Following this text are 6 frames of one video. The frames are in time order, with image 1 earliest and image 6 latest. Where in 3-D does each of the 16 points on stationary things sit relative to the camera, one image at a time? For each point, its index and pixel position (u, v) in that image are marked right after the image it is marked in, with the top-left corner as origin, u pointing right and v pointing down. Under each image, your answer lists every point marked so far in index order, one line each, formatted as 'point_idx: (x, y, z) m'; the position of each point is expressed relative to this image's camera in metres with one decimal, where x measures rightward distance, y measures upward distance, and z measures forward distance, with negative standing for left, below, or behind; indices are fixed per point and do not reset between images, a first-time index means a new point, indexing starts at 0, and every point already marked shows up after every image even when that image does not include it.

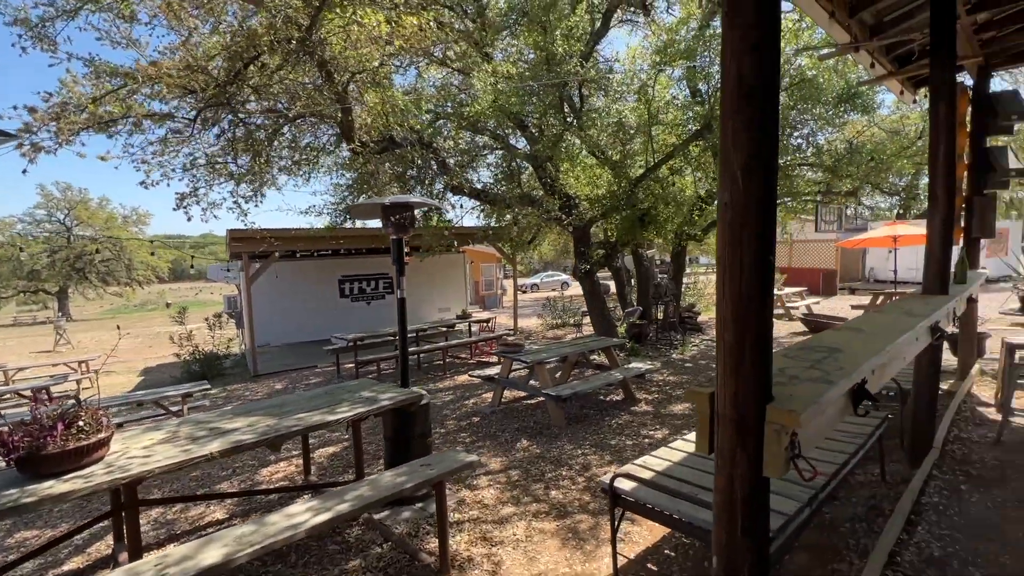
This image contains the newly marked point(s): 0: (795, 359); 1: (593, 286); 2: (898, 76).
0: (+1.0, -0.2, +1.6) m
1: (+1.5, 0.0, +8.4) m
2: (+3.5, +1.9, +4.3) m
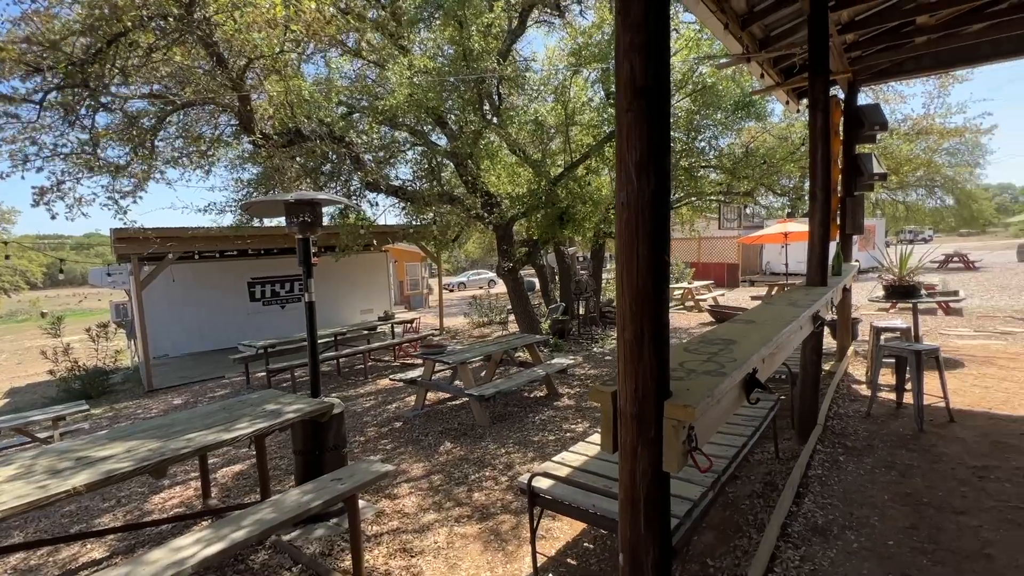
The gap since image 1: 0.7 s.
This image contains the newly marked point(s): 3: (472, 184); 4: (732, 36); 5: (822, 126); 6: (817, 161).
0: (+0.7, -0.2, +1.7) m
1: (+0.1, +0.1, +8.5) m
2: (+2.7, +2.0, +4.7) m
3: (-0.6, +1.6, +7.0) m
4: (+1.8, +2.0, +3.8) m
5: (+2.3, +1.2, +3.6) m
6: (+2.3, +1.0, +3.6) m
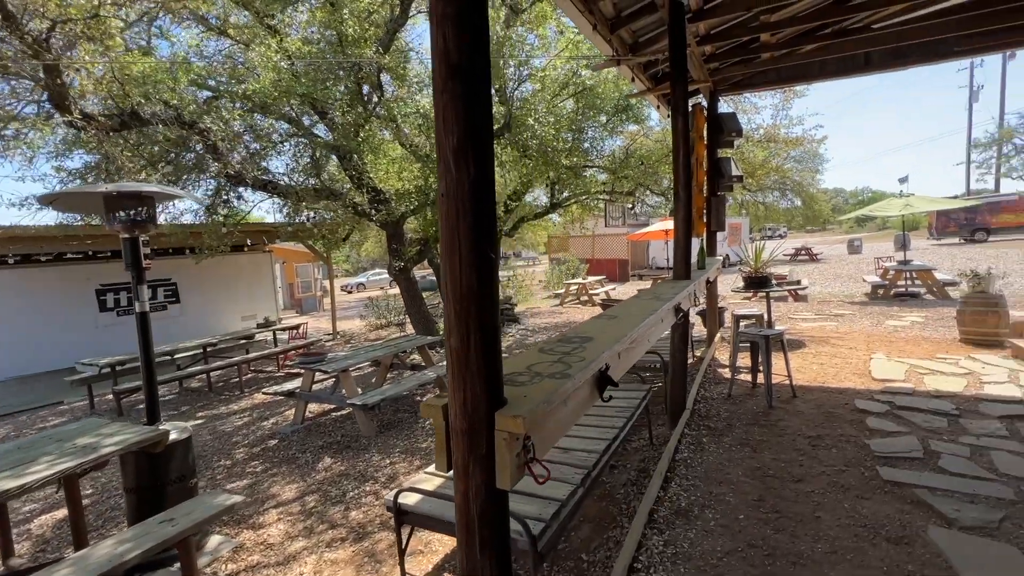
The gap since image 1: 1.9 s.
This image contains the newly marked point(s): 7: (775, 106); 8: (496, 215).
0: (+0.1, -0.2, +1.6) m
1: (-1.8, +0.1, +8.2) m
2: (+1.5, +2.1, +5.0) m
3: (-2.2, +1.5, +6.6) m
4: (+0.7, +2.1, +3.9) m
5: (+1.4, +1.3, +3.8) m
6: (+1.4, +1.0, +3.8) m
7: (+5.5, +3.9, +10.0) m
8: (0.0, +0.2, +1.1) m
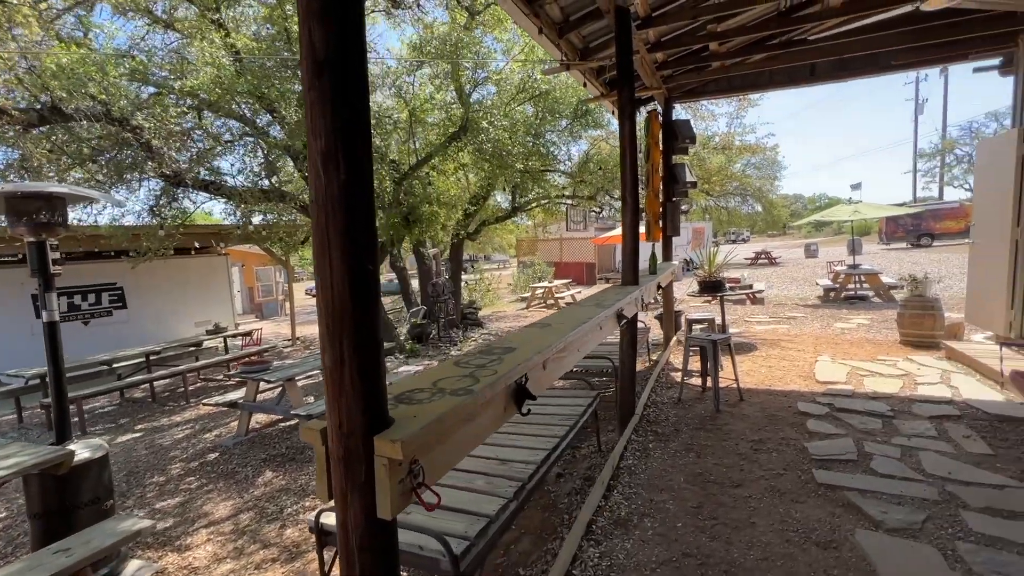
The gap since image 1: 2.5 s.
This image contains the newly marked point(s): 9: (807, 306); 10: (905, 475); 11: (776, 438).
0: (-0.2, -0.3, +1.6) m
1: (-2.4, 0.0, +8.0) m
2: (+1.0, +2.0, +5.0) m
3: (-2.8, +1.5, +6.4) m
4: (+0.3, +2.0, +3.8) m
5: (+0.9, +1.2, +3.8) m
6: (+0.9, +1.0, +3.8) m
7: (+4.7, +3.8, +10.2) m
8: (-0.3, +0.1, +1.0) m
9: (+6.3, -0.4, +10.1) m
10: (+2.4, -1.1, +2.9) m
11: (+2.0, -1.1, +3.5) m
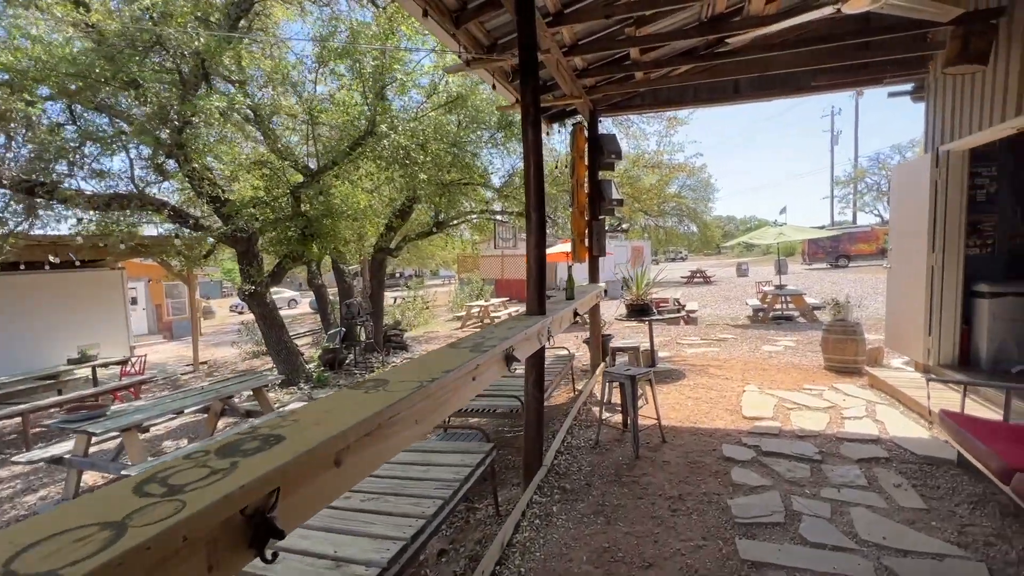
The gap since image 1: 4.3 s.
0: (-0.7, -0.4, +0.9) m
1: (-3.7, -0.3, +7.1) m
2: (+0.1, +1.8, +4.6) m
3: (-3.8, +1.2, +5.5) m
4: (-0.5, +1.8, +3.3) m
5: (+0.2, +1.0, +3.3) m
6: (+0.1, +0.8, +3.3) m
7: (+3.2, +3.3, +10.2) m
8: (-0.8, 0.0, +0.4) m
9: (+4.8, -0.8, +10.1) m
10: (+1.7, -1.3, +2.4) m
11: (+1.2, -1.3, +3.0) m
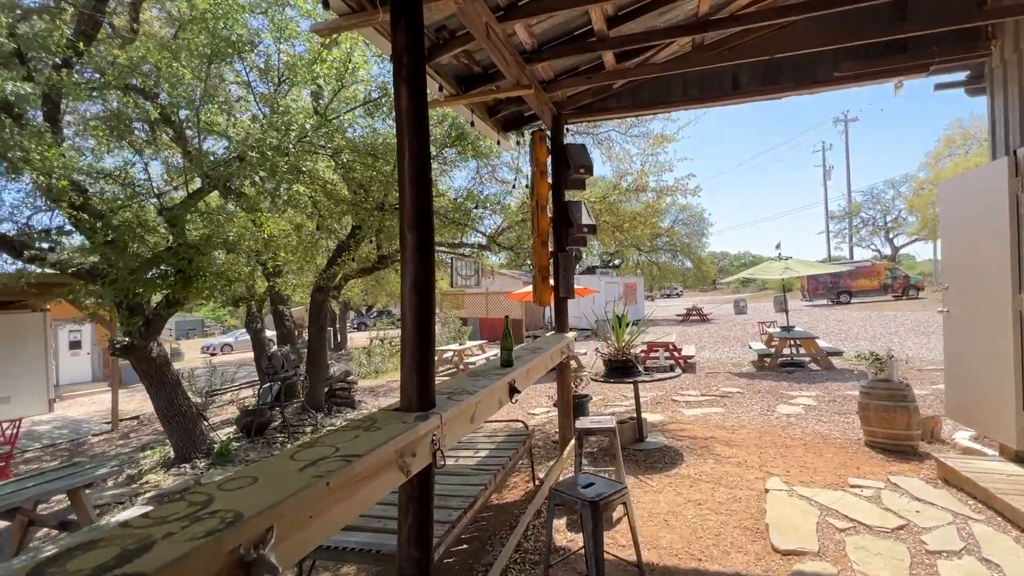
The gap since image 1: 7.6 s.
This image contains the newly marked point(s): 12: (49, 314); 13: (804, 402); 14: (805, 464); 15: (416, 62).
0: (-1.2, -0.5, -0.5) m
1: (-4.3, -0.9, +5.6) m
2: (-0.5, +1.4, +3.3) m
3: (-4.4, +0.7, +4.1) m
4: (-1.0, +1.5, +2.0) m
5: (-0.4, +0.7, +2.0) m
6: (-0.4, +0.5, +1.9) m
7: (+2.6, +2.5, +9.0) m
8: (-1.3, 0.0, -1.0) m
9: (+4.2, -1.6, +8.7) m
10: (+1.1, -1.5, +1.0) m
11: (+0.6, -1.6, +1.5) m
12: (-8.7, -0.5, +8.1) m
13: (+4.0, -1.6, +6.4) m
14: (+2.5, -1.5, +4.1) m
15: (-0.4, +0.9, +1.9) m
